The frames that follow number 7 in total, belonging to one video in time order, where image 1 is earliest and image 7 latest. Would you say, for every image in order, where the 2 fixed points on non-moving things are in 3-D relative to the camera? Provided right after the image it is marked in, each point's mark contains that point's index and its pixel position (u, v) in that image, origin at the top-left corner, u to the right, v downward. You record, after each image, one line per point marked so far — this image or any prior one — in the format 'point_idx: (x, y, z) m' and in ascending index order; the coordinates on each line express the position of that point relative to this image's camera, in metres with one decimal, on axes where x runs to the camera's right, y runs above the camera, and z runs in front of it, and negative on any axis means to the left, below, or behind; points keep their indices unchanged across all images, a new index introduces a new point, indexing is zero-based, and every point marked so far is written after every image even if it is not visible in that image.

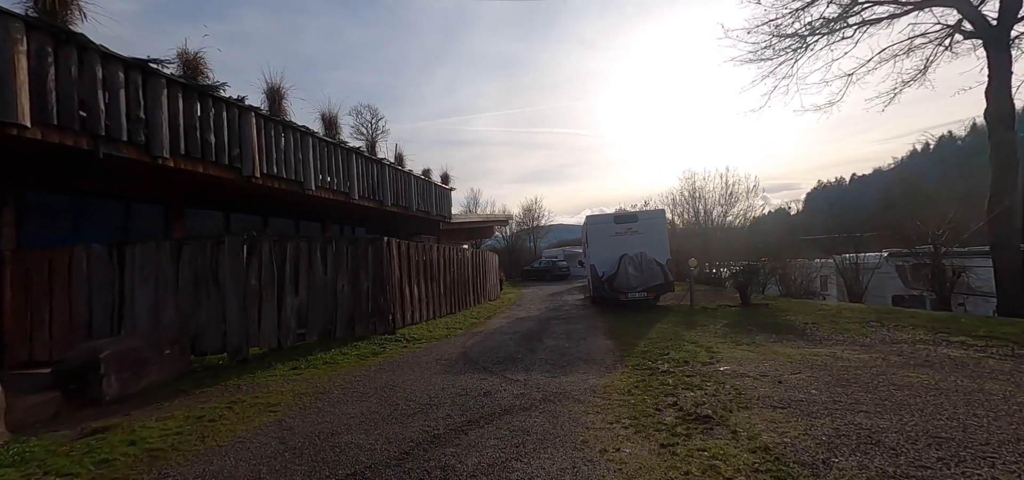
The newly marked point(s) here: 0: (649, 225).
0: (+3.8, +0.4, +11.6) m
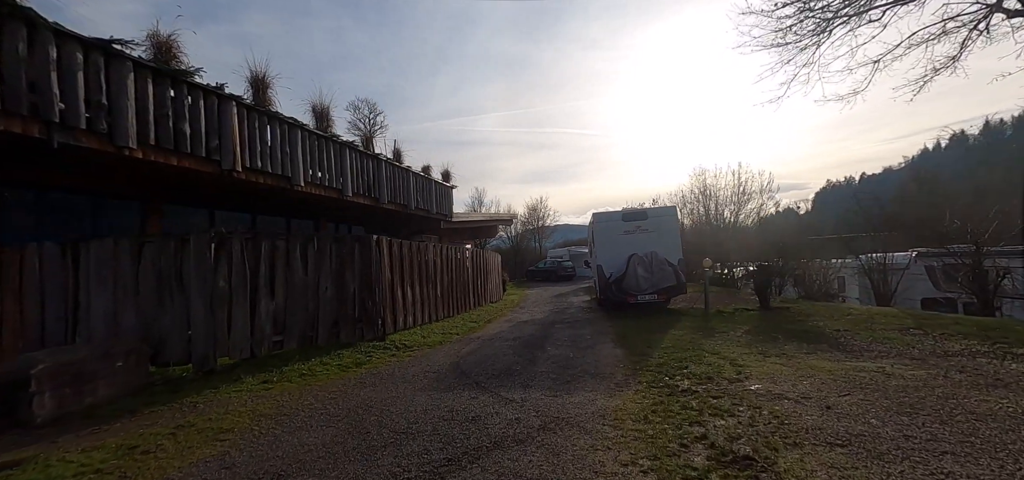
0: (+3.8, +0.4, +10.9) m
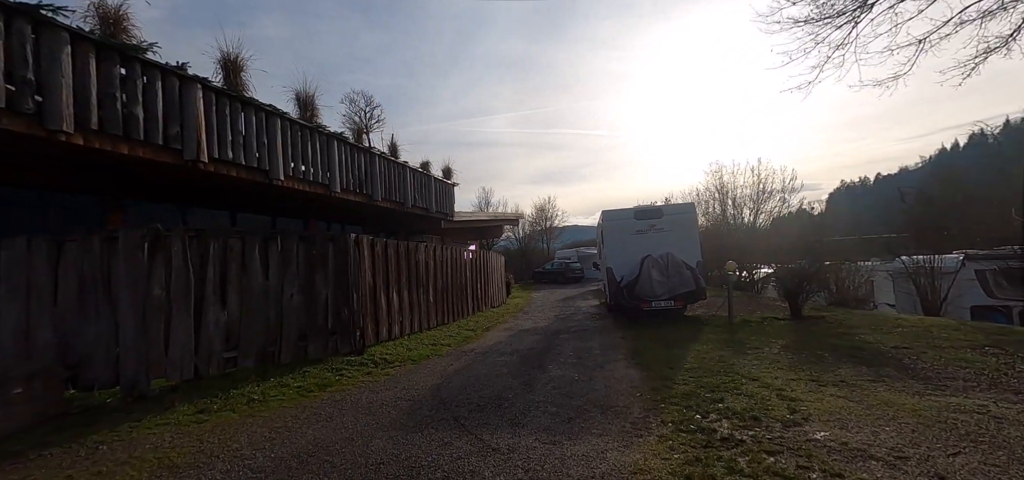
0: (+3.8, +0.4, +9.9) m
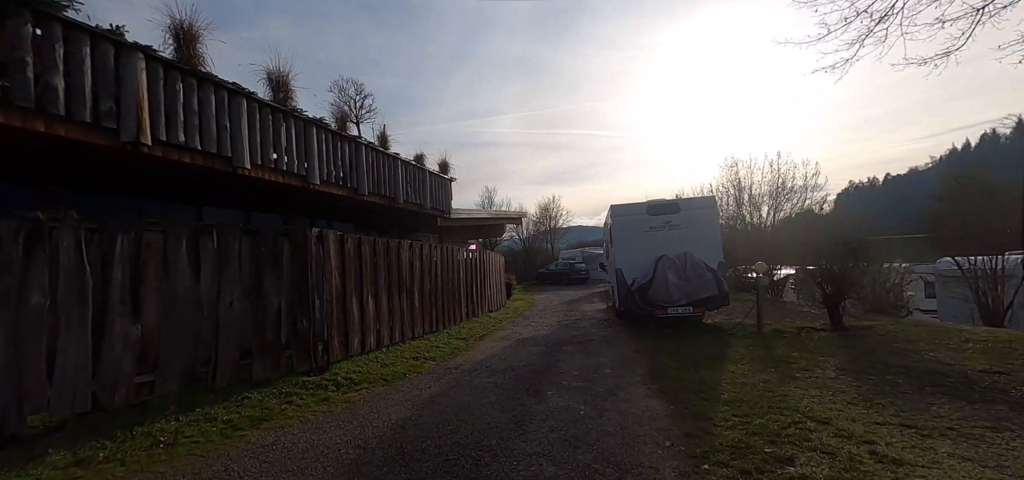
0: (+3.8, +0.5, +8.8) m
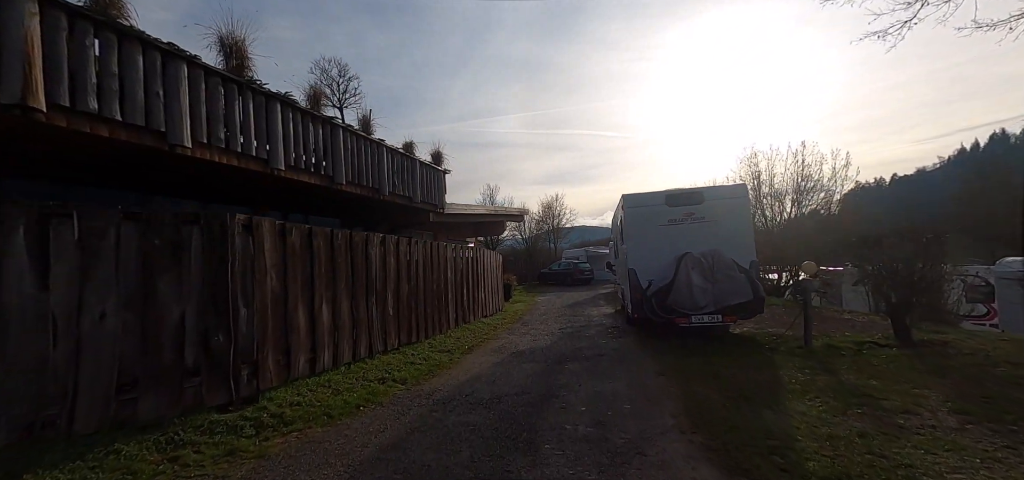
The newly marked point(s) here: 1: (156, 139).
0: (+3.7, +0.5, +7.5) m
1: (-5.0, +1.4, +5.8) m
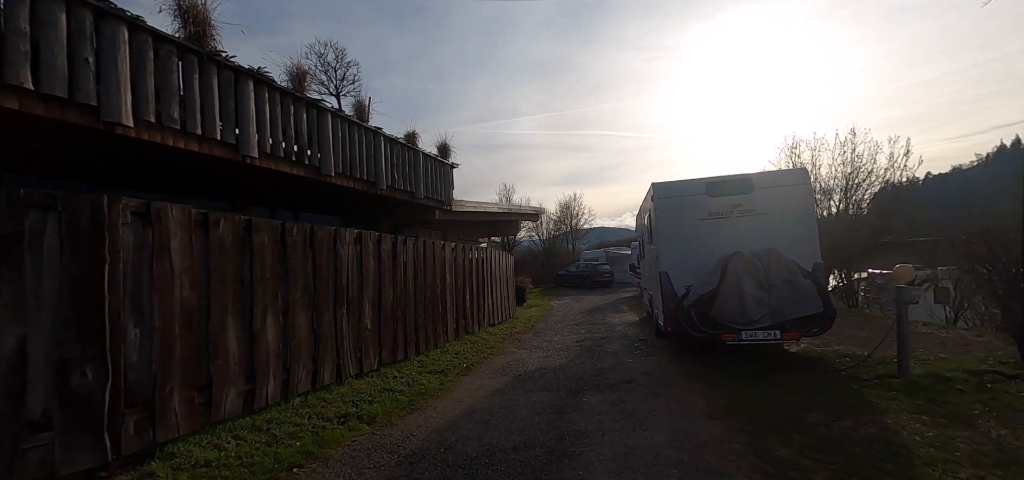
0: (+3.8, +0.6, +6.1) m
1: (-4.9, +1.4, +4.8) m
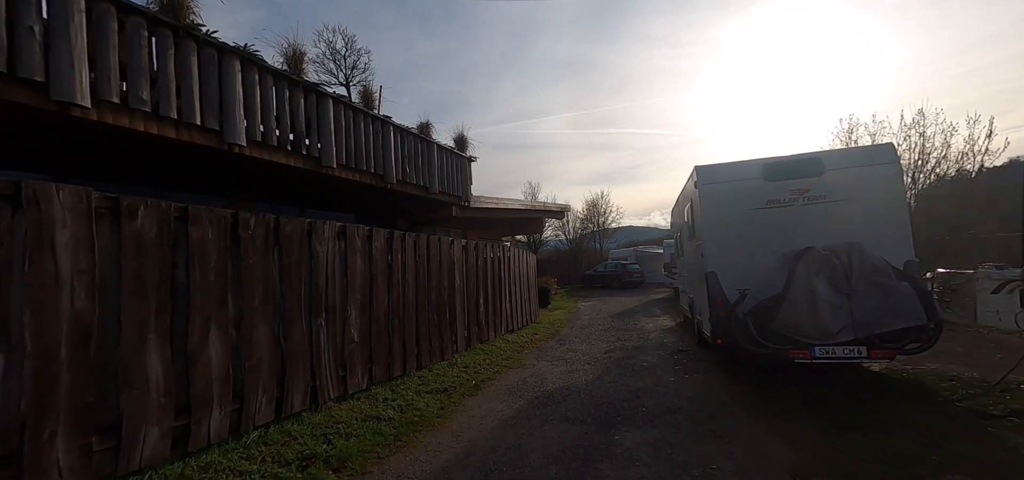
0: (+4.0, +0.7, +4.9) m
1: (-4.8, +1.5, +4.2) m
